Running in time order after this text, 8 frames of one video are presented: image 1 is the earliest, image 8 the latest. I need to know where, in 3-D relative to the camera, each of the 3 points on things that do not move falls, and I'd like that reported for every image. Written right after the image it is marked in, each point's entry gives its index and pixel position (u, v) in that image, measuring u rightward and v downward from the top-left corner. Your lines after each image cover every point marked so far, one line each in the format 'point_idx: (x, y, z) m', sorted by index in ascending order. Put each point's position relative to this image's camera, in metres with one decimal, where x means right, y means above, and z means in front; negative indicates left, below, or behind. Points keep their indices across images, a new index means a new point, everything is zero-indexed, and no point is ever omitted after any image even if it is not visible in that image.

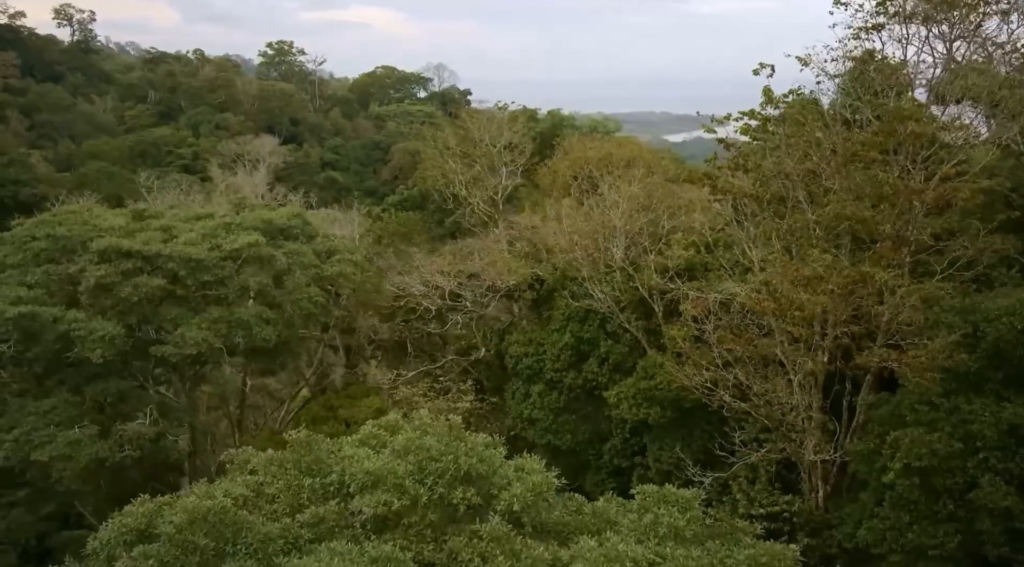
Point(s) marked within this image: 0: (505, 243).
0: (-0.1, +0.7, +18.6) m
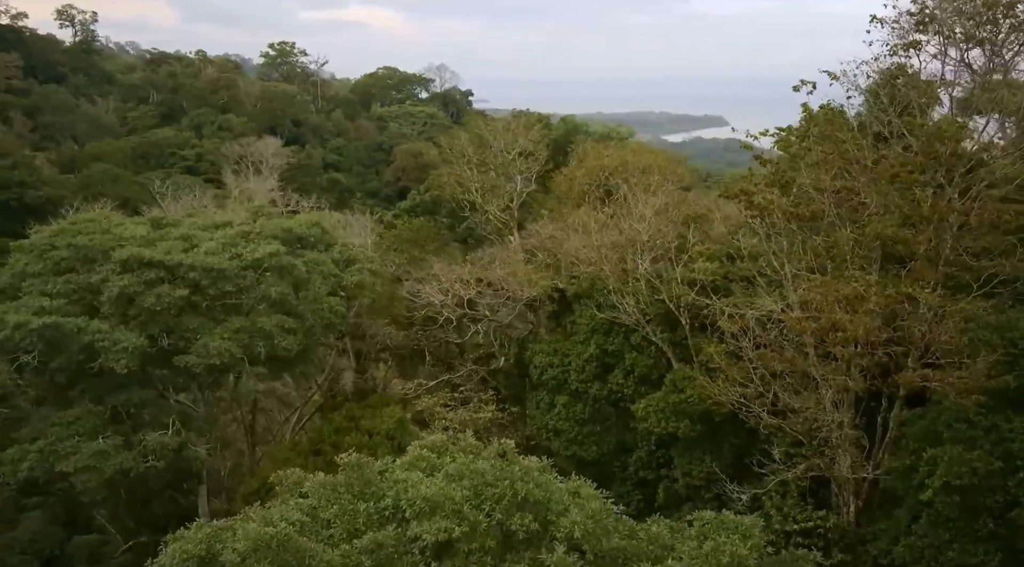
0: (+0.3, +0.6, +18.6) m
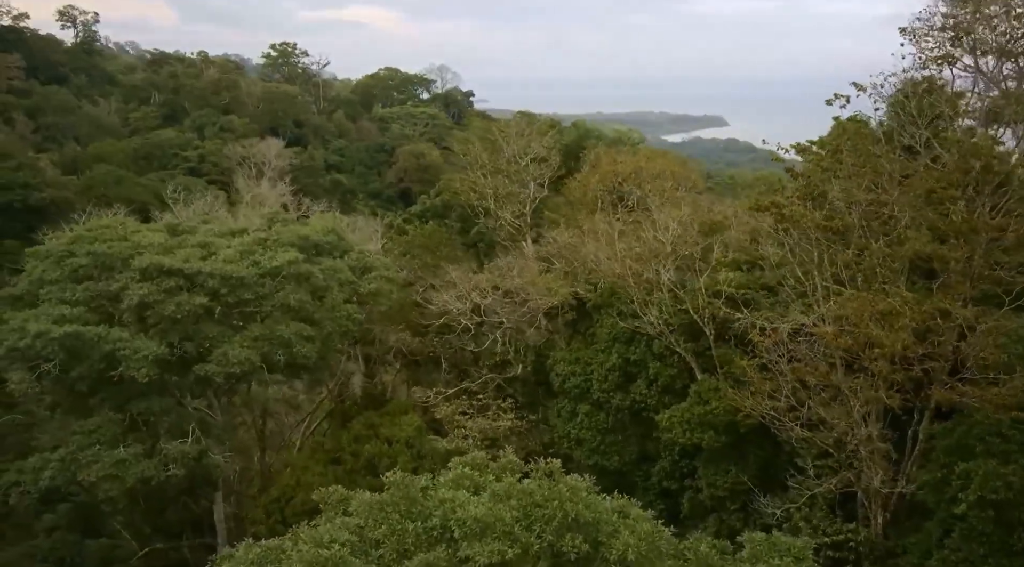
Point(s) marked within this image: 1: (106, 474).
0: (+0.7, +0.4, +18.6) m
1: (-6.5, -3.1, +14.9) m
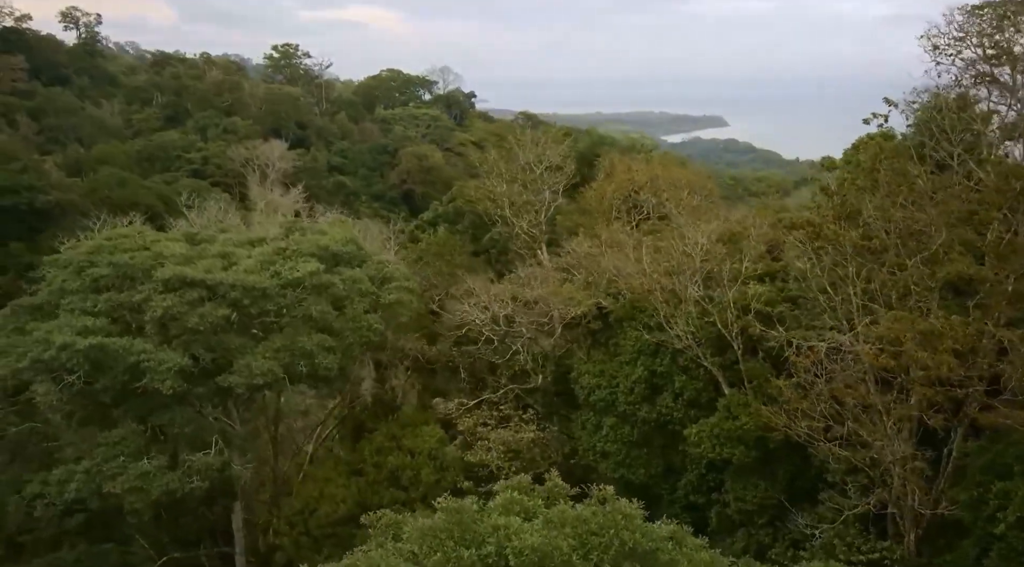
0: (+1.0, +0.2, +18.6) m
1: (-6.1, -3.3, +15.0) m
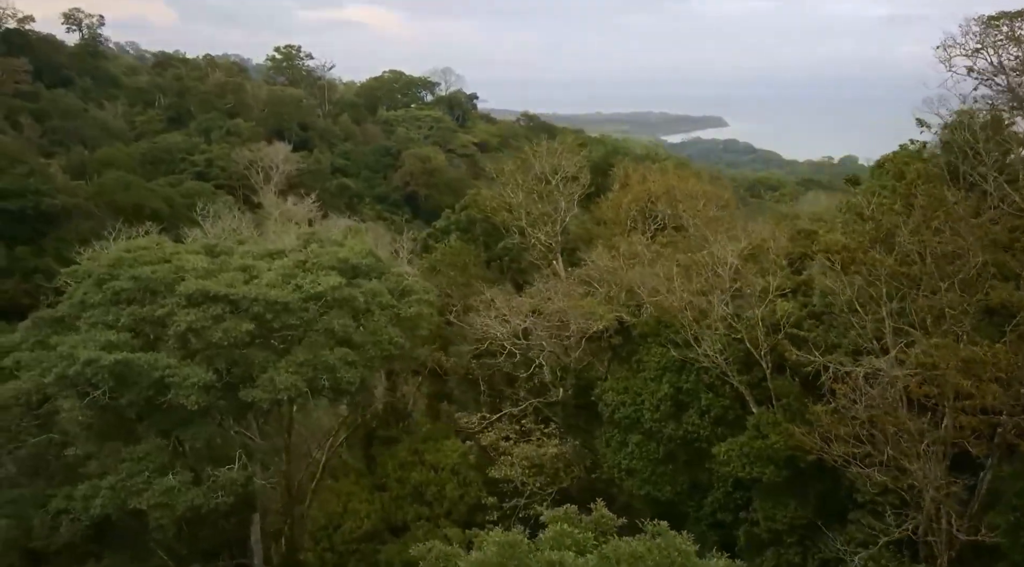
0: (+1.5, -0.1, +18.6) m
1: (-5.7, -3.5, +15.0) m
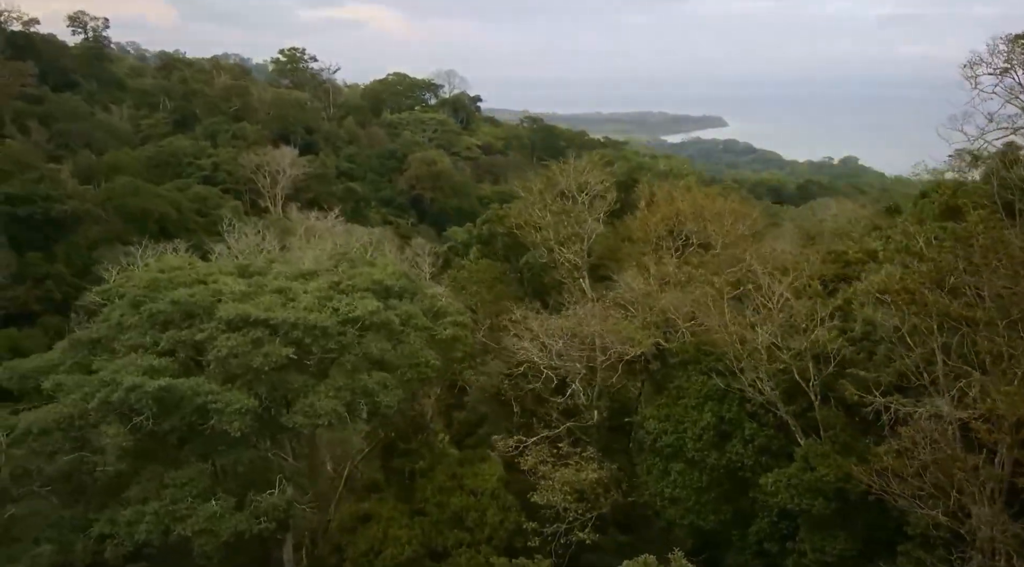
0: (+2.1, -0.5, +18.7) m
1: (-5.0, -3.9, +15.1) m
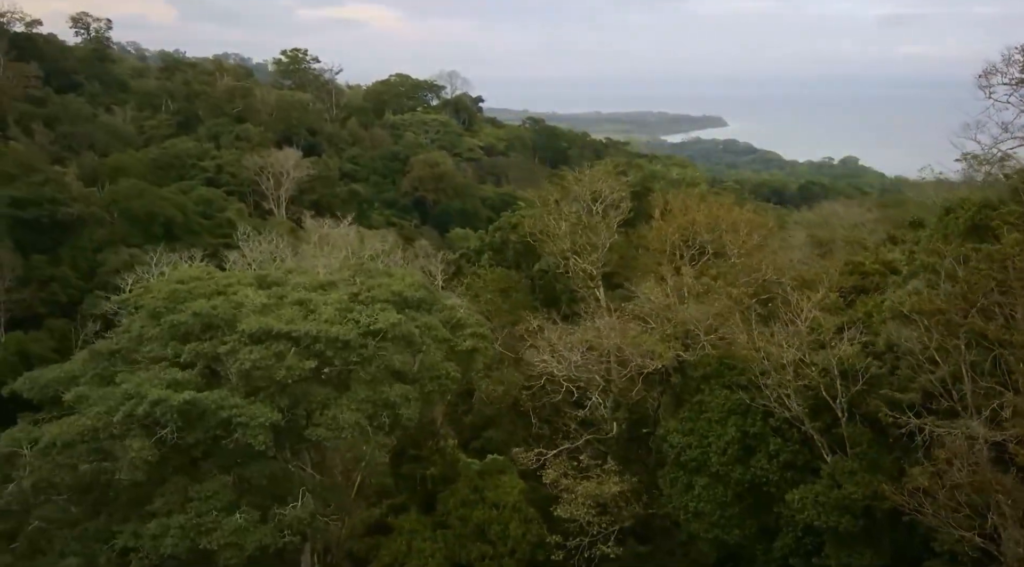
0: (+2.5, -0.8, +18.7) m
1: (-4.7, -4.2, +15.1) m
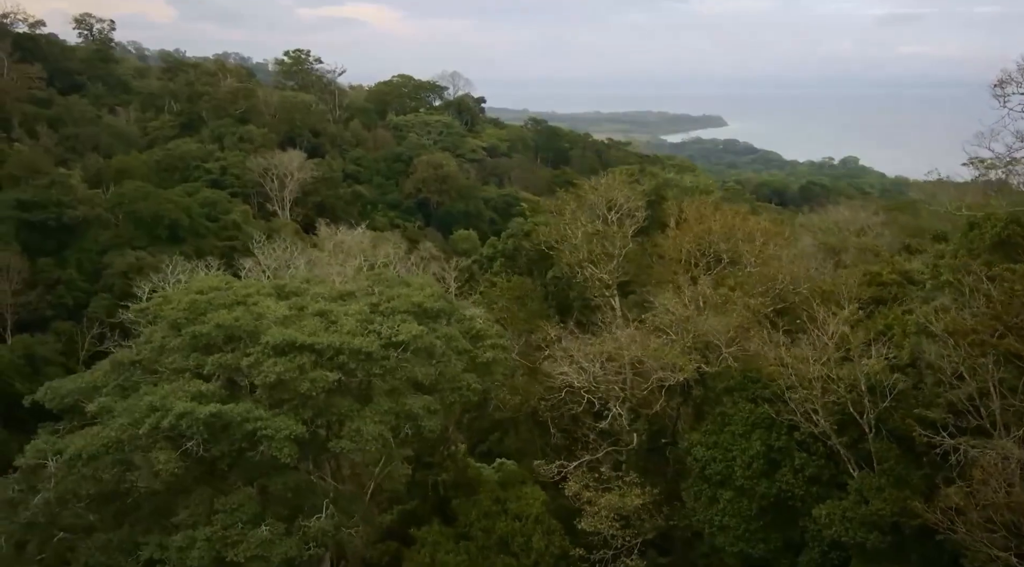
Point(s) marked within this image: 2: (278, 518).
0: (+2.9, -1.0, +18.8) m
1: (-4.3, -4.4, +15.2) m
2: (-4.1, -4.1, +16.3) m
